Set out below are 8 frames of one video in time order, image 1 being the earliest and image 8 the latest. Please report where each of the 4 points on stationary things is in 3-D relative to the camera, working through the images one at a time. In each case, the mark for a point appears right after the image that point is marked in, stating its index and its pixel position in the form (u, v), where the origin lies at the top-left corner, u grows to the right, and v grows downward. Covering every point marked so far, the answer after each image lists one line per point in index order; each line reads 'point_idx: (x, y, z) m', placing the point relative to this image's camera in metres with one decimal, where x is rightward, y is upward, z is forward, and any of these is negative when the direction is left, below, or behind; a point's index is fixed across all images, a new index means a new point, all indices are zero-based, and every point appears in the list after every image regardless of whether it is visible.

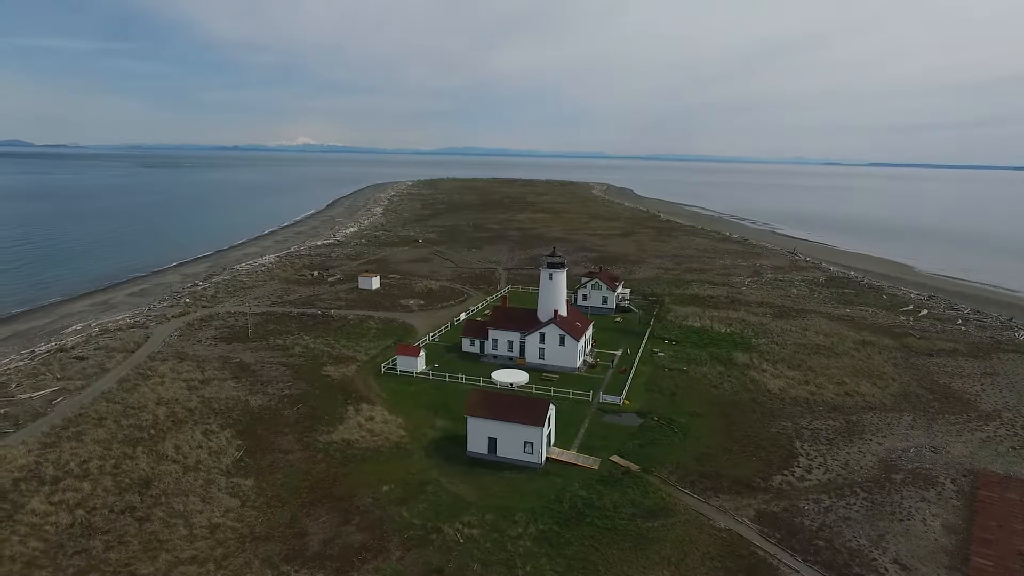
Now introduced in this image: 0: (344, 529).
0: (-4.9, -7.1, +18.3) m
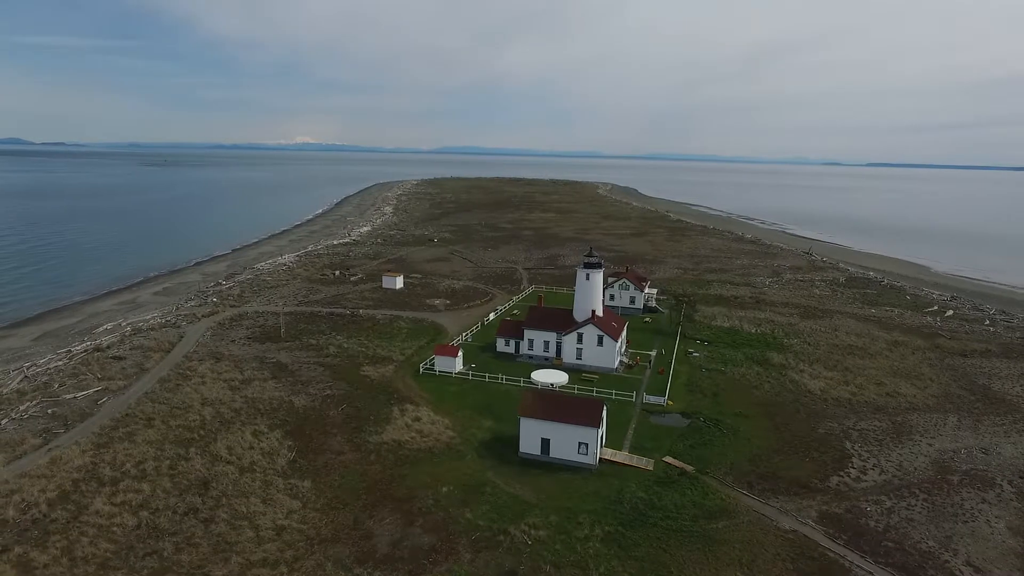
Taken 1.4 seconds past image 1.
0: (-2.9, -7.1, +18.2) m
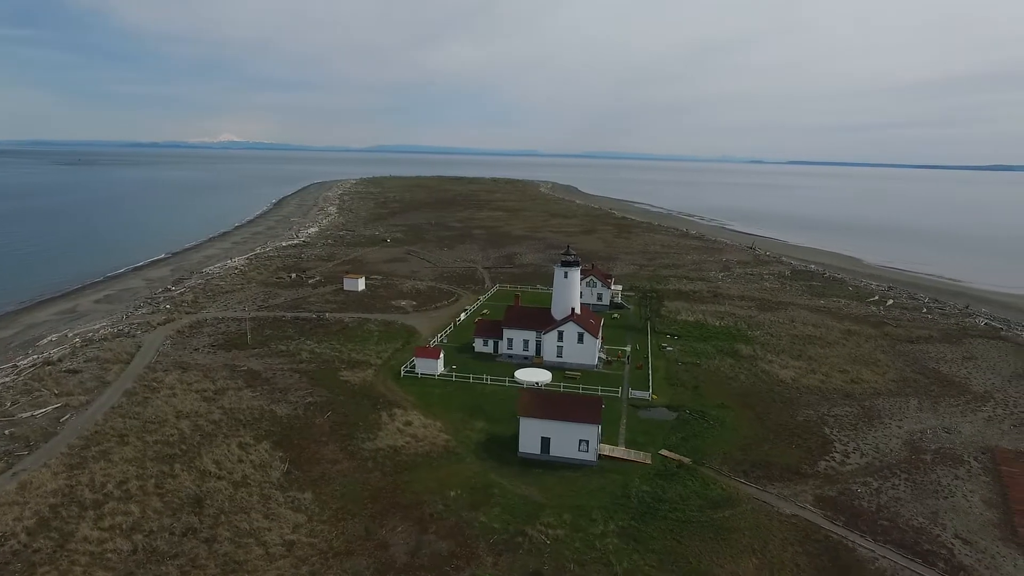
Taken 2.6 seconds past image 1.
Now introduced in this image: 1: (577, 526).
0: (-2.4, -7.2, +17.9) m
1: (+1.9, -7.1, +18.5) m
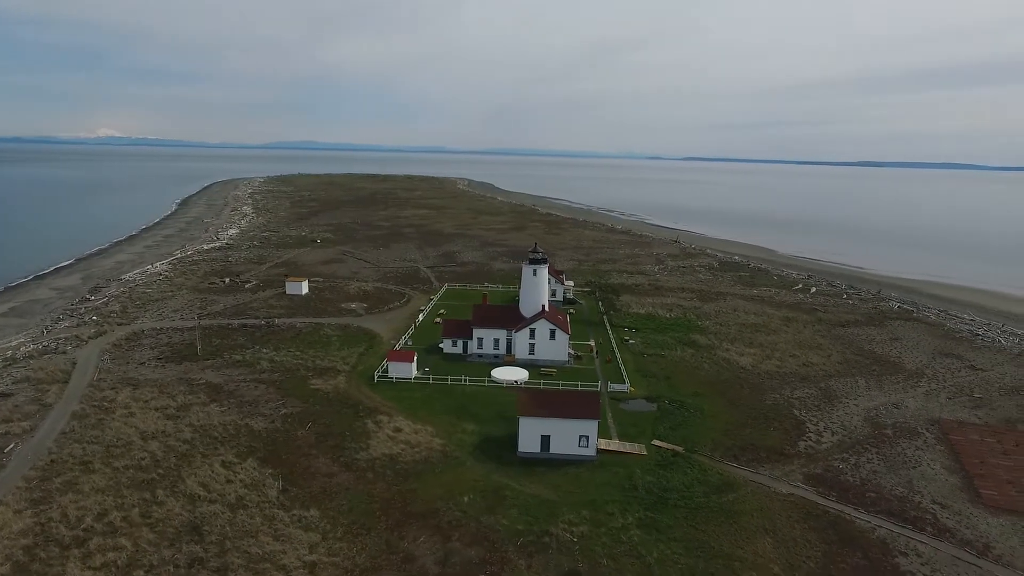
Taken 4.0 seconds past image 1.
0: (-1.7, -7.2, +17.4) m
1: (+2.6, -7.0, +18.7) m
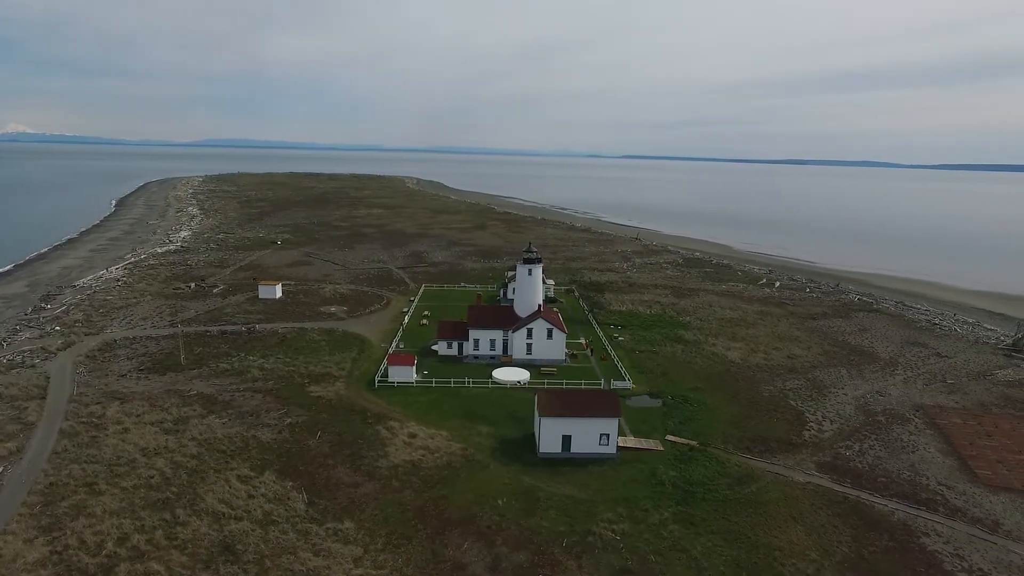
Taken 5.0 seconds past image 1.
0: (-0.4, -7.3, +17.2) m
1: (+3.7, -7.0, +18.9) m
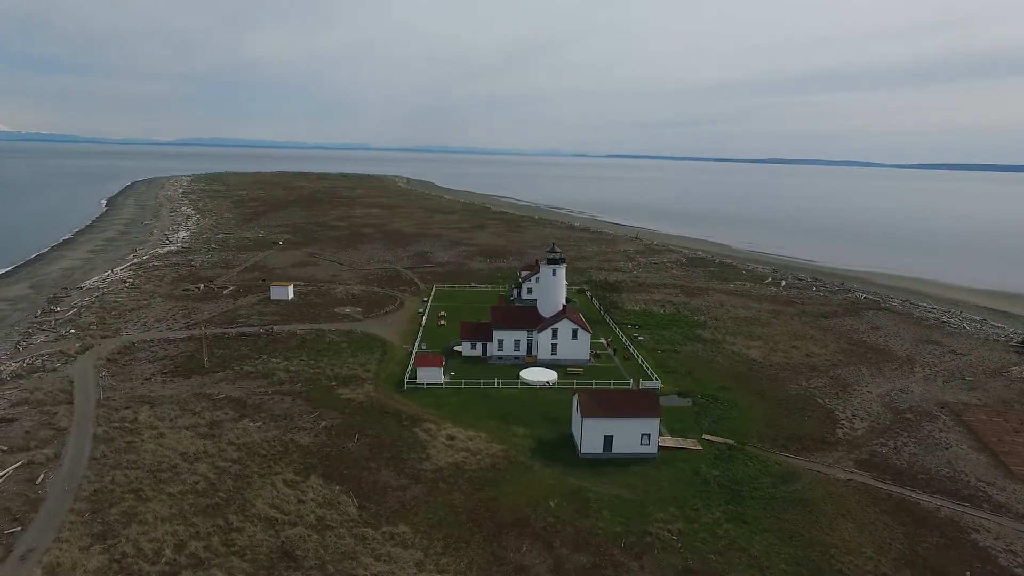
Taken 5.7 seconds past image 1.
0: (+1.3, -7.3, +17.2) m
1: (+5.3, -7.0, +18.9) m
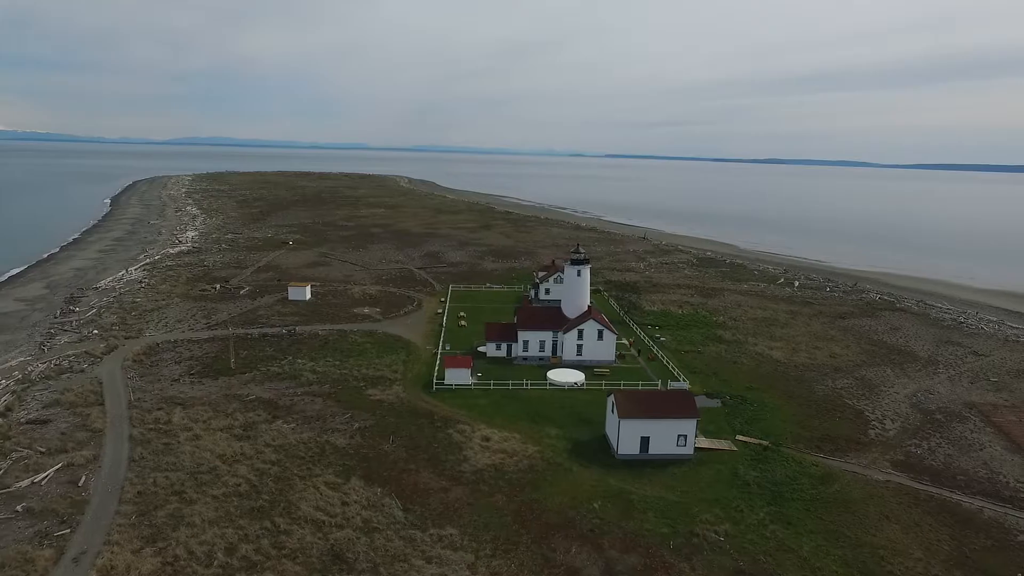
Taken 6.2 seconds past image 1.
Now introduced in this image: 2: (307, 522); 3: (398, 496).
0: (+2.6, -7.3, +17.1) m
1: (+6.7, -7.0, +18.9) m
2: (-5.9, -6.7, +17.8) m
3: (-3.6, -6.5, +19.5) m
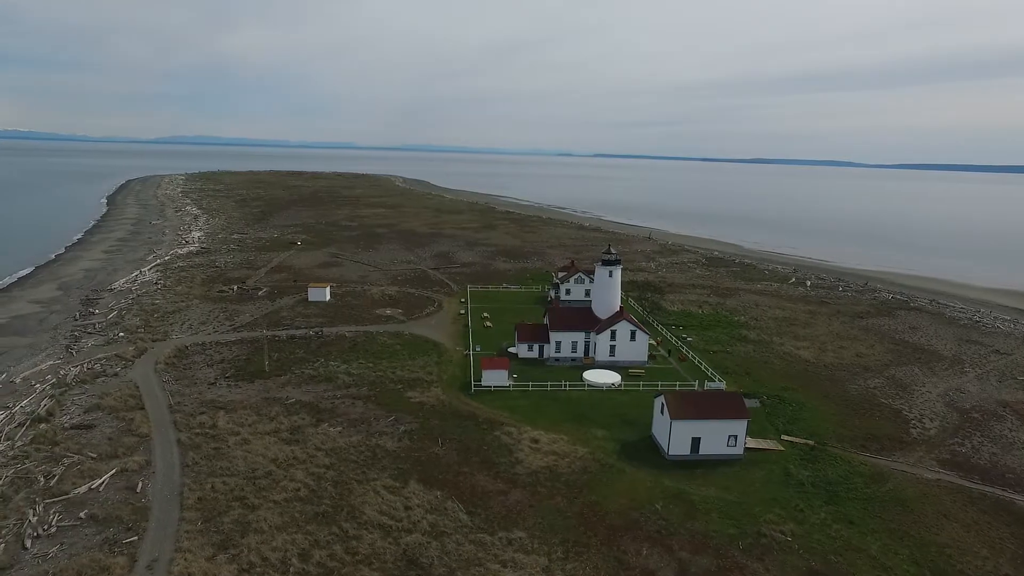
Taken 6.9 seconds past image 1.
0: (+4.6, -7.4, +17.1) m
1: (+8.7, -7.1, +19.0) m
2: (-3.9, -6.8, +17.6) m
3: (-1.7, -6.6, +19.4) m
